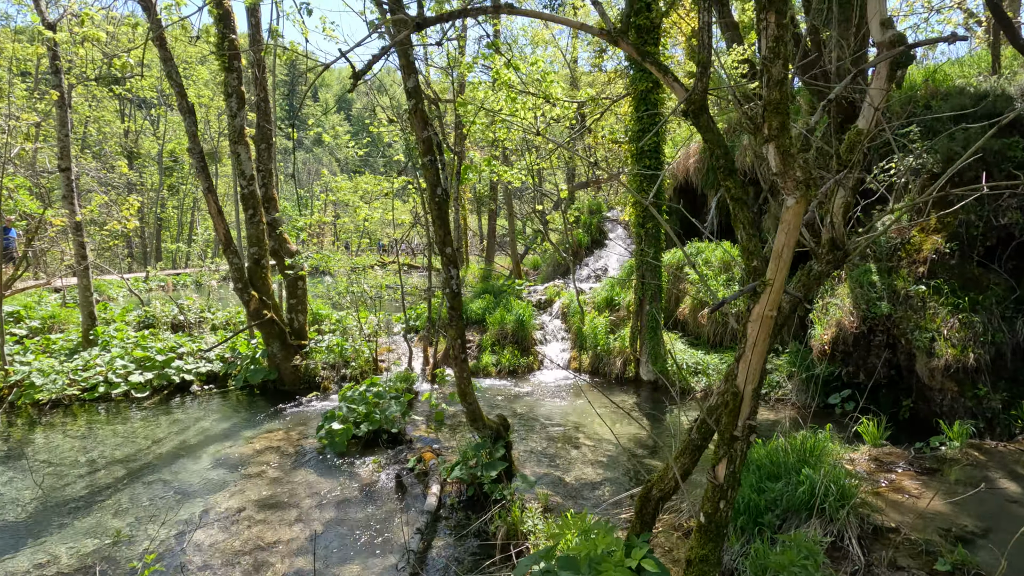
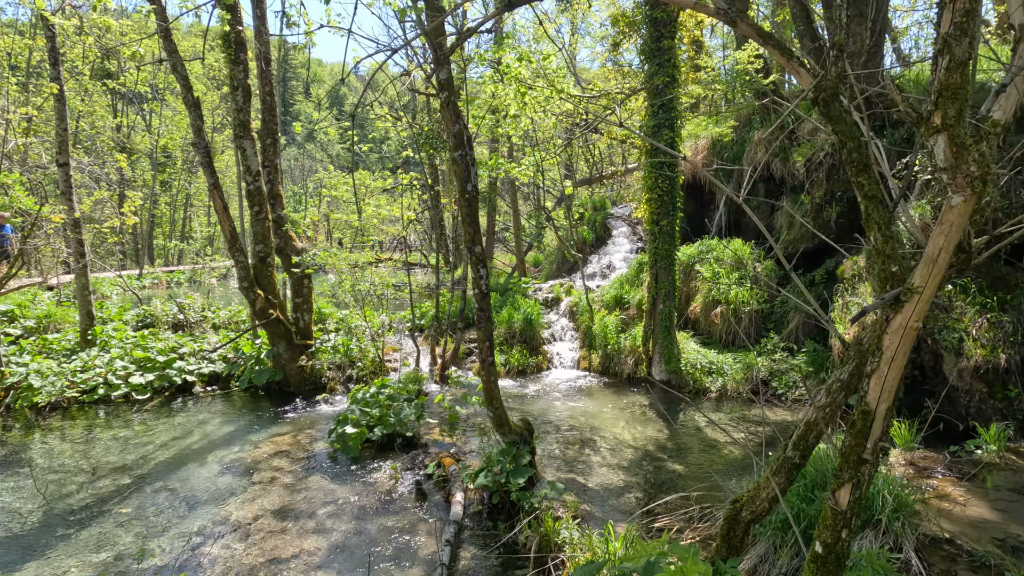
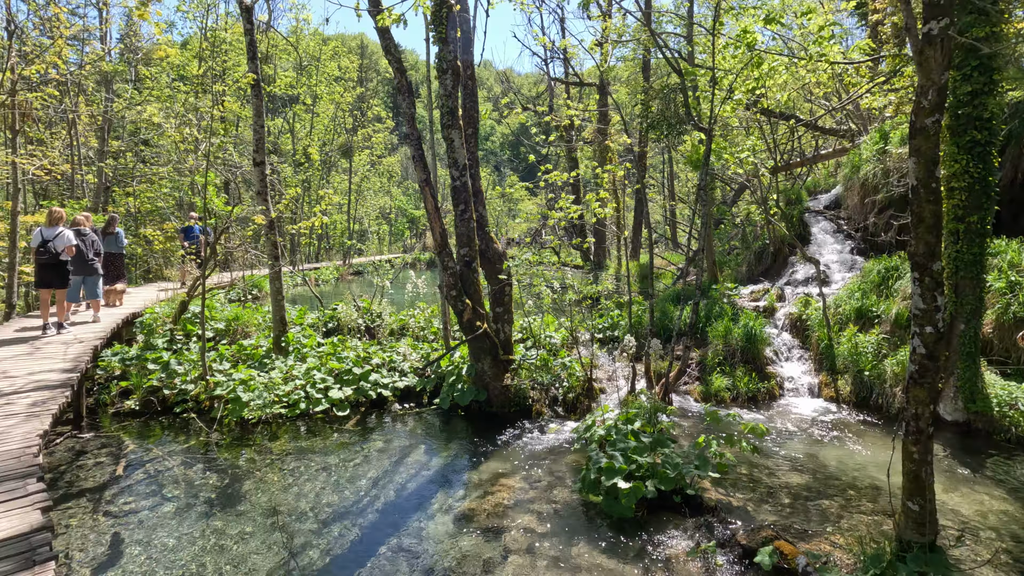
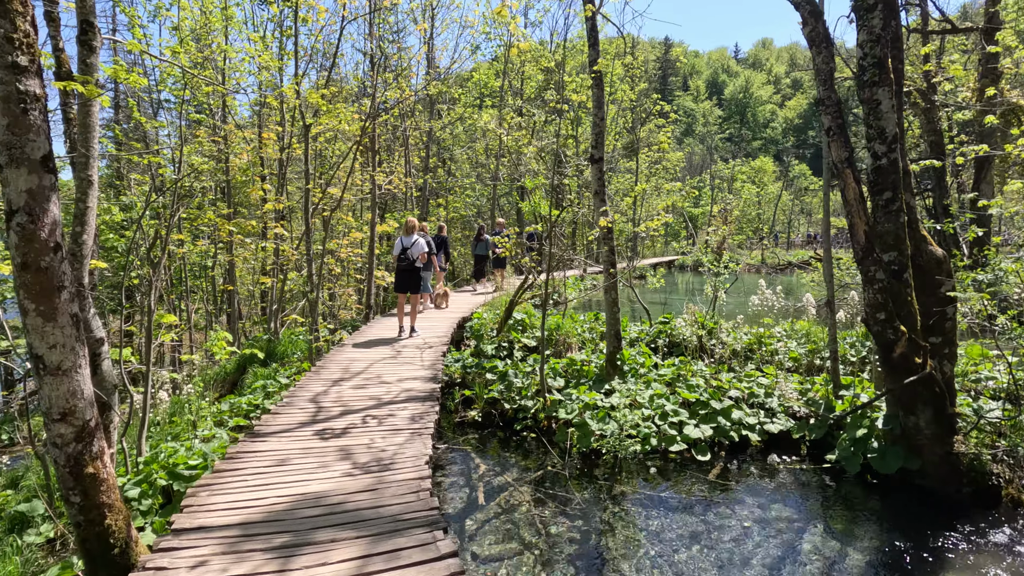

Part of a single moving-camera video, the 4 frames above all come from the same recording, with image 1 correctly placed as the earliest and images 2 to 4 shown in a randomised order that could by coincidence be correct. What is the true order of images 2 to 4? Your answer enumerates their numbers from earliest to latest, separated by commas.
2, 3, 4
